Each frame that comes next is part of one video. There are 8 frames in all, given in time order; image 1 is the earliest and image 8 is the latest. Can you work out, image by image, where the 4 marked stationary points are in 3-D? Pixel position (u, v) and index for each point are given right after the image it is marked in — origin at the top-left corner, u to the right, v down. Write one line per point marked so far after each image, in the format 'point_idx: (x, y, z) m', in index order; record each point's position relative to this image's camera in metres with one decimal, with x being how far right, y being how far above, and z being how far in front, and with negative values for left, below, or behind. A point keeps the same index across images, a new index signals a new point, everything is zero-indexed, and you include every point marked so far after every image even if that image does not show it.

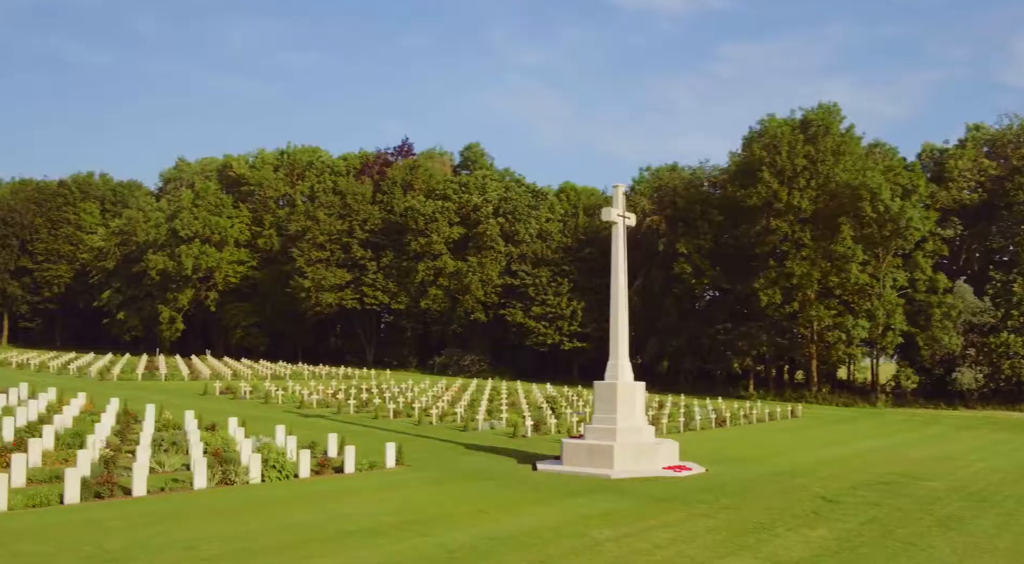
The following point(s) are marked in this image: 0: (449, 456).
0: (-1.1, -3.2, +17.5) m
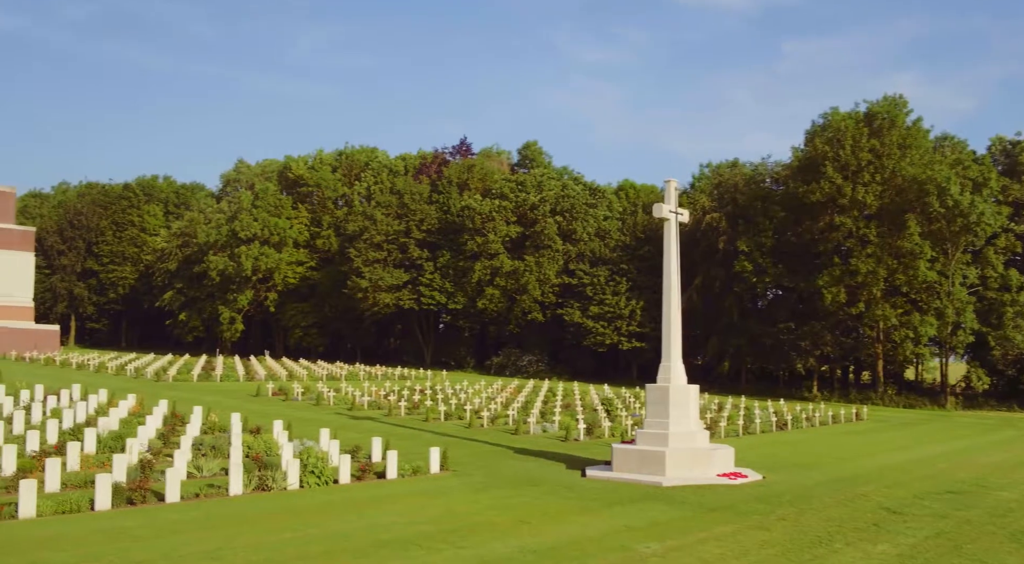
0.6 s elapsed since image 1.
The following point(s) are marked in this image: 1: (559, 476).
0: (-0.3, -3.2, +17.1) m
1: (+0.7, -3.2, +15.5) m
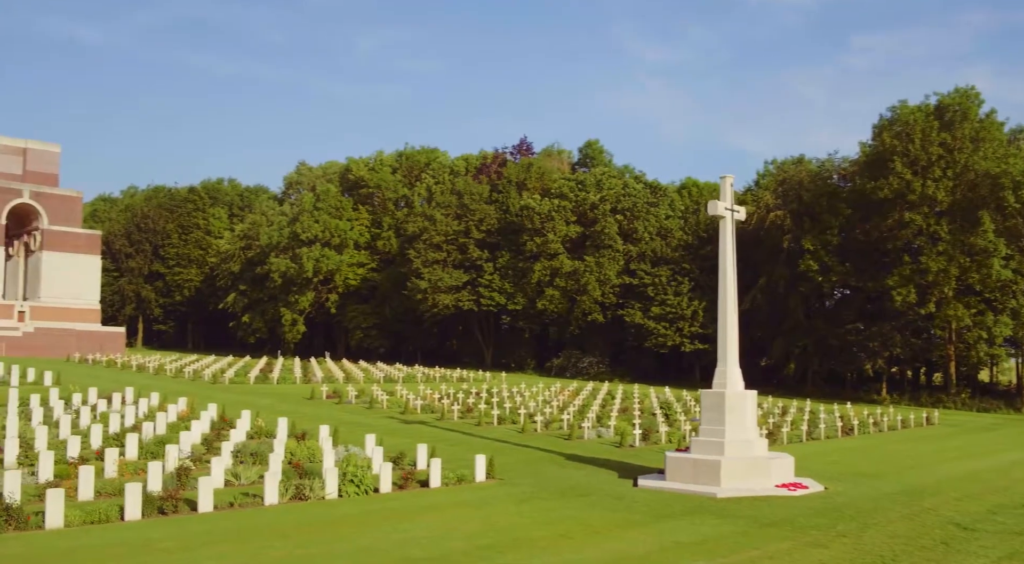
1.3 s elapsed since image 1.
0: (+0.6, -3.2, +16.6) m
1: (+1.5, -3.2, +14.9) m
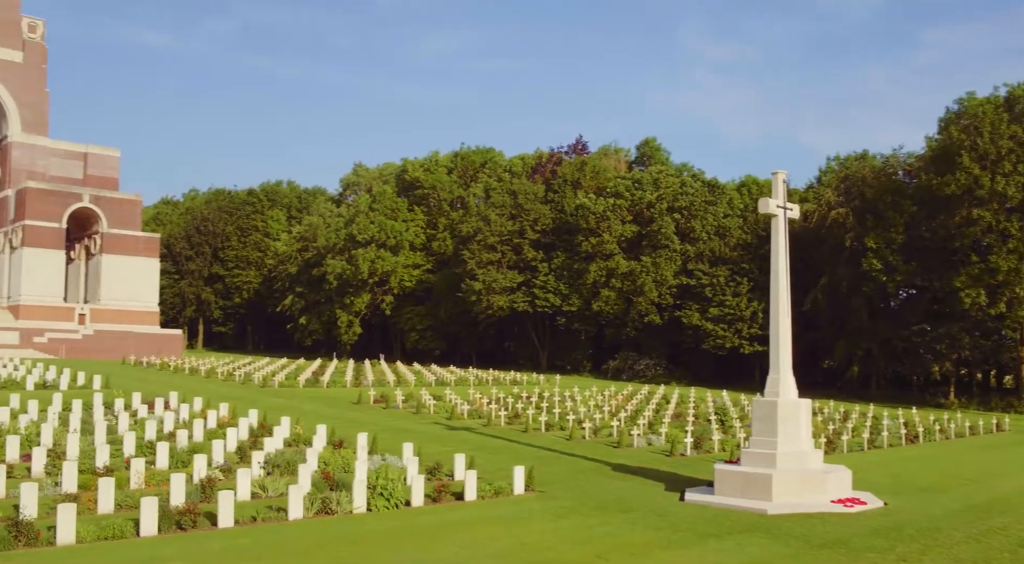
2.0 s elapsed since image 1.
0: (+1.3, -3.3, +16.0) m
1: (+2.1, -3.3, +14.3) m
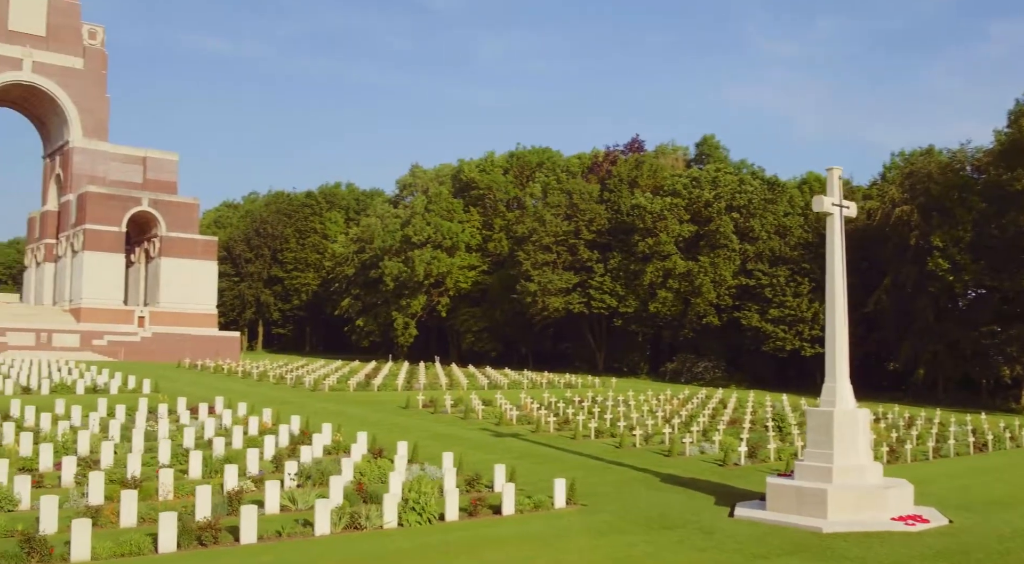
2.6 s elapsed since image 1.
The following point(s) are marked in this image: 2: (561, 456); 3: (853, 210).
0: (+2.0, -3.4, +15.4) m
1: (+2.7, -3.3, +13.6) m
2: (+1.0, -3.5, +19.0) m
3: (+5.3, +1.1, +14.8) m
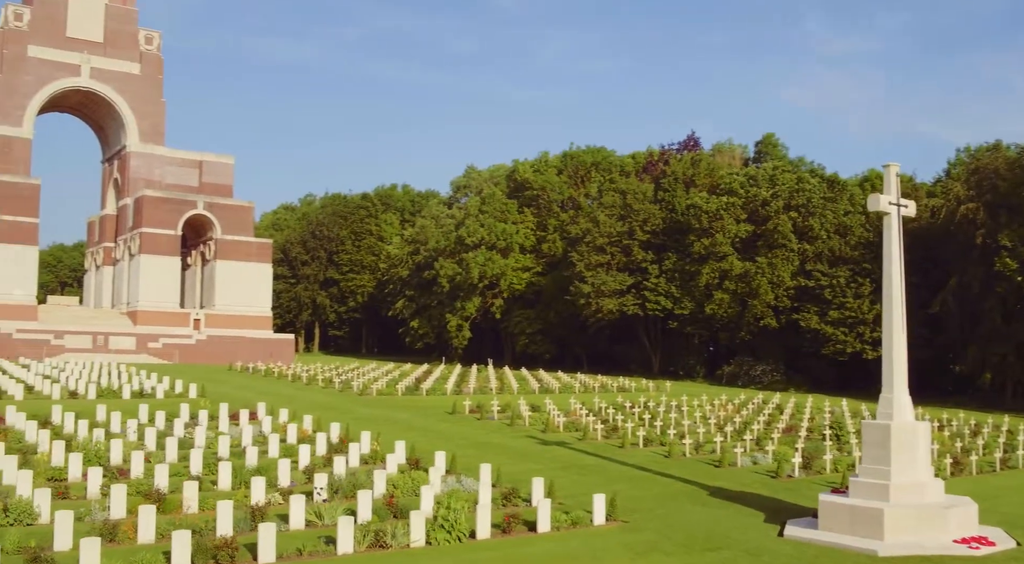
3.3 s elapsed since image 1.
0: (+2.6, -3.5, +14.7) m
1: (+3.2, -3.4, +12.9) m
2: (+1.8, -3.5, +18.4) m
3: (+5.9, +1.0, +14.0) m
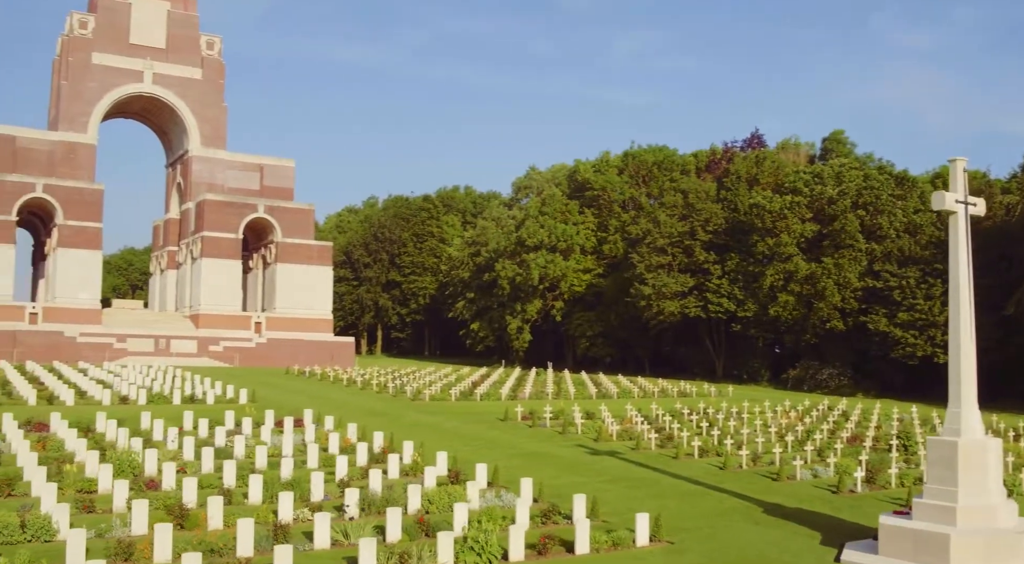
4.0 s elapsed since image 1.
0: (+3.2, -3.6, +14.0) m
1: (+3.7, -3.5, +12.1) m
2: (+2.7, -3.6, +17.7) m
3: (+6.4, +0.9, +13.0) m
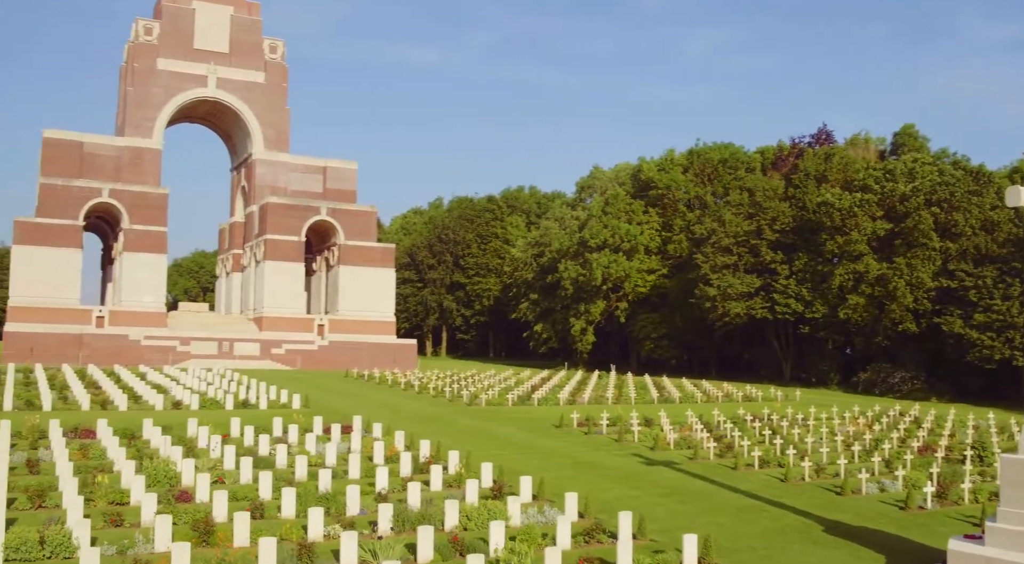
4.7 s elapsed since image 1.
0: (+3.8, -3.6, +13.2) m
1: (+4.1, -3.6, +11.3) m
2: (+3.5, -3.7, +16.9) m
3: (+6.9, +0.9, +12.0) m
